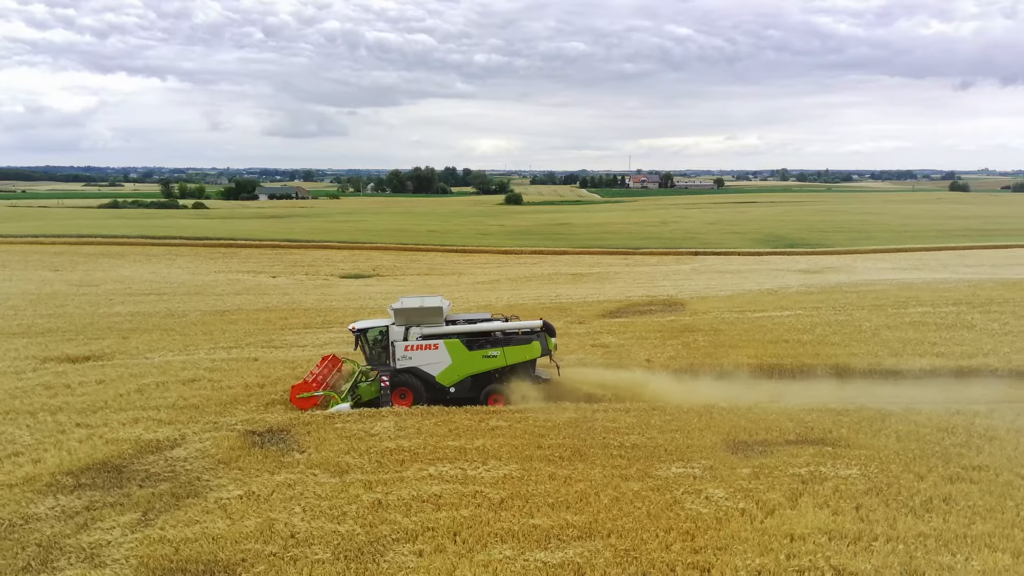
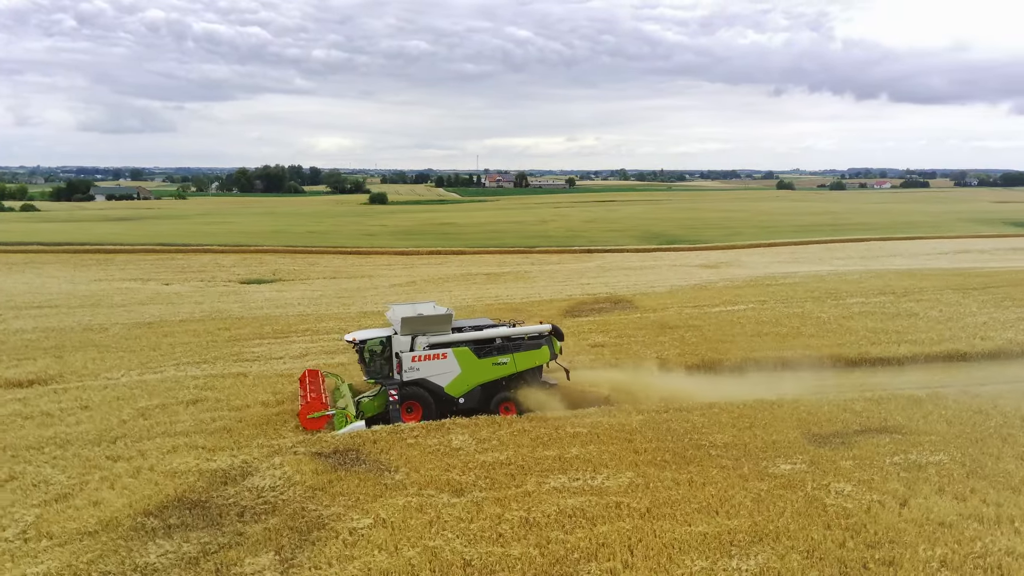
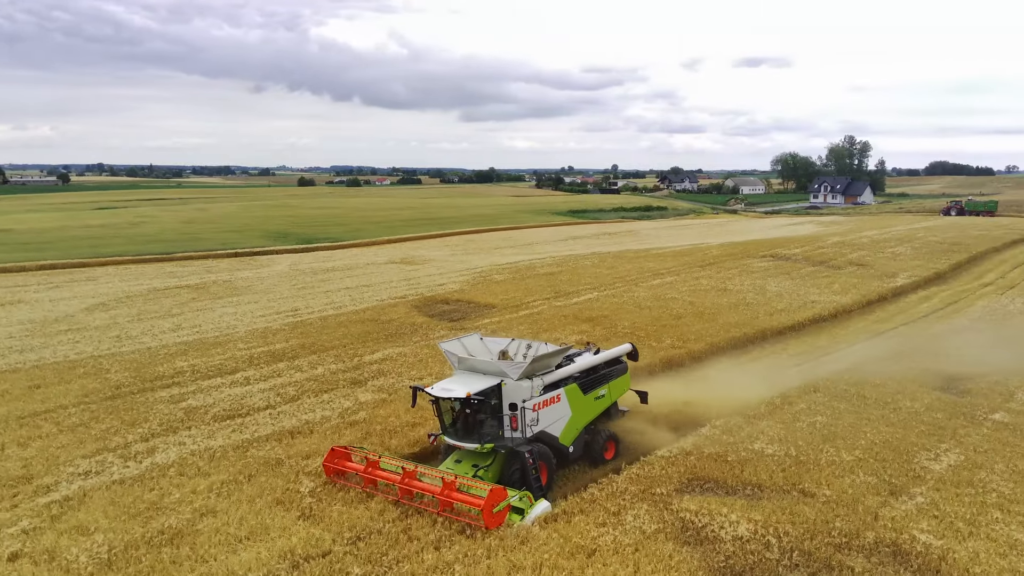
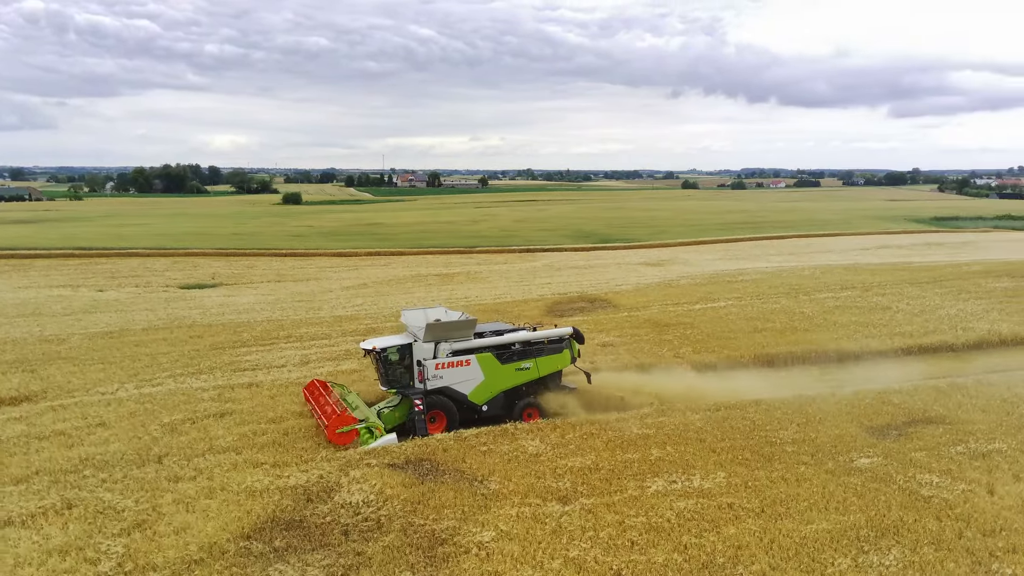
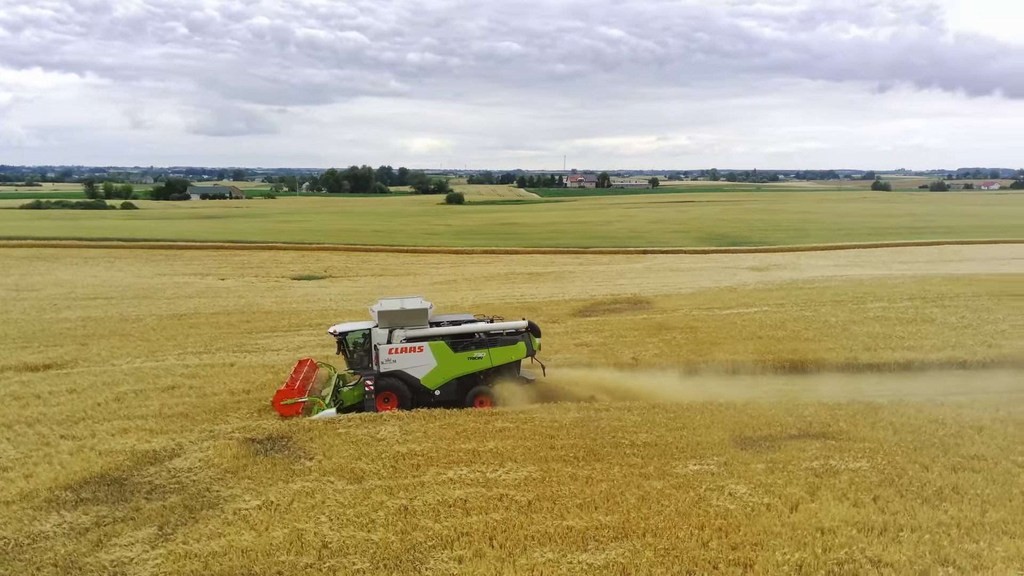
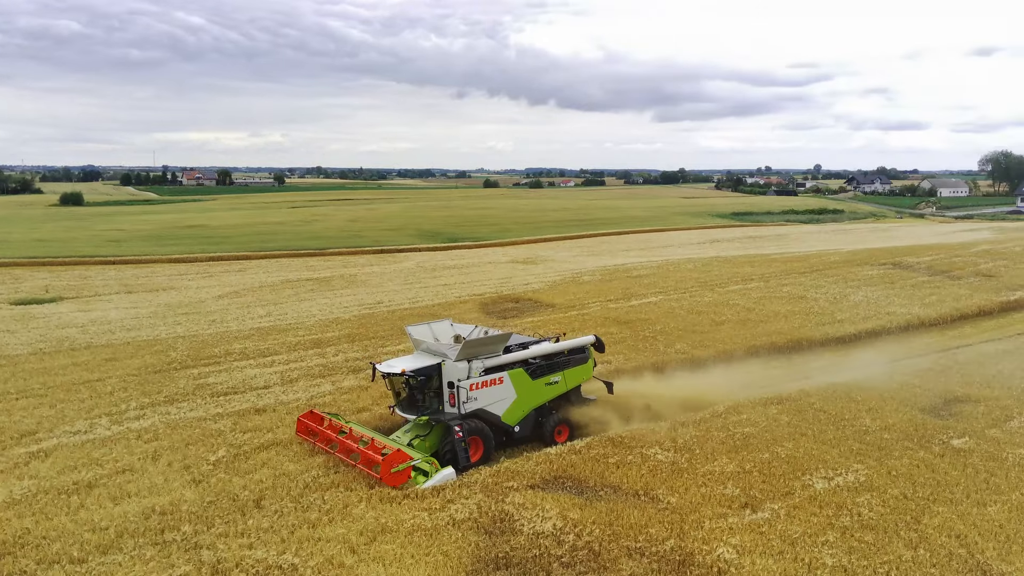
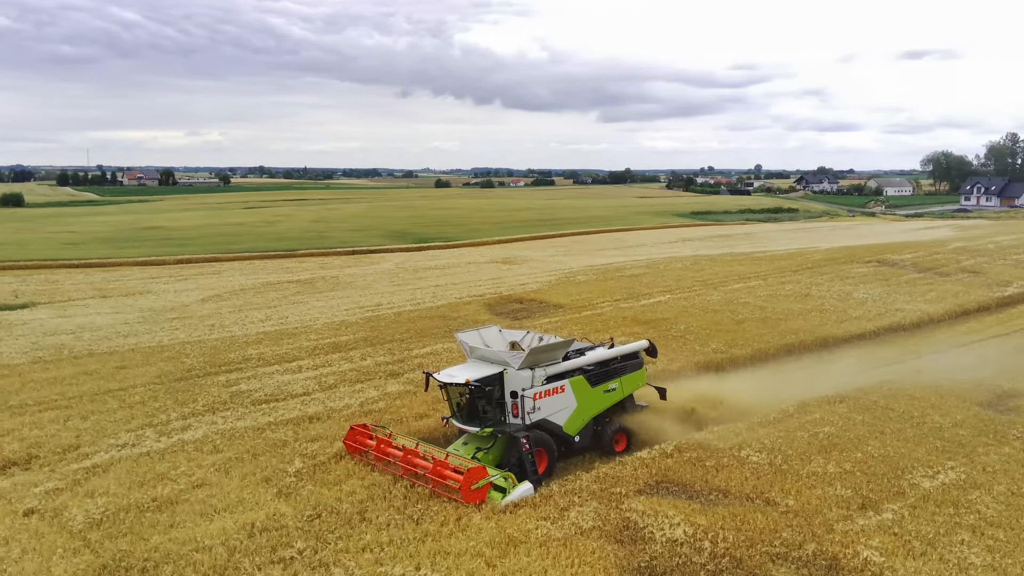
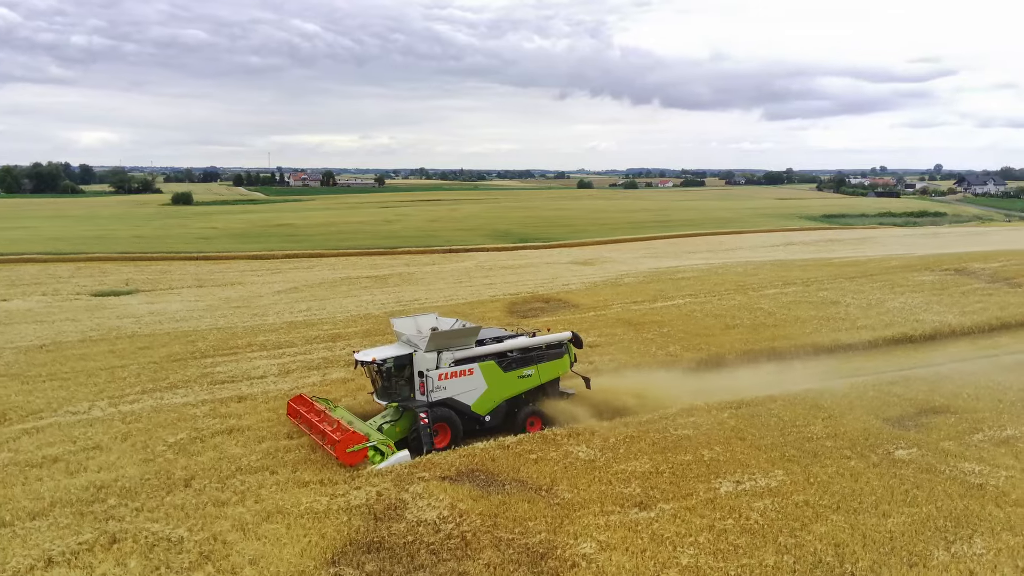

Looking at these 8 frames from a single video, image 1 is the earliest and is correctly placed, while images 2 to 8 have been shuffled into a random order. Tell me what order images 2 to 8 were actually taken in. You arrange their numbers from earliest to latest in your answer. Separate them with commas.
5, 2, 4, 8, 6, 7, 3
